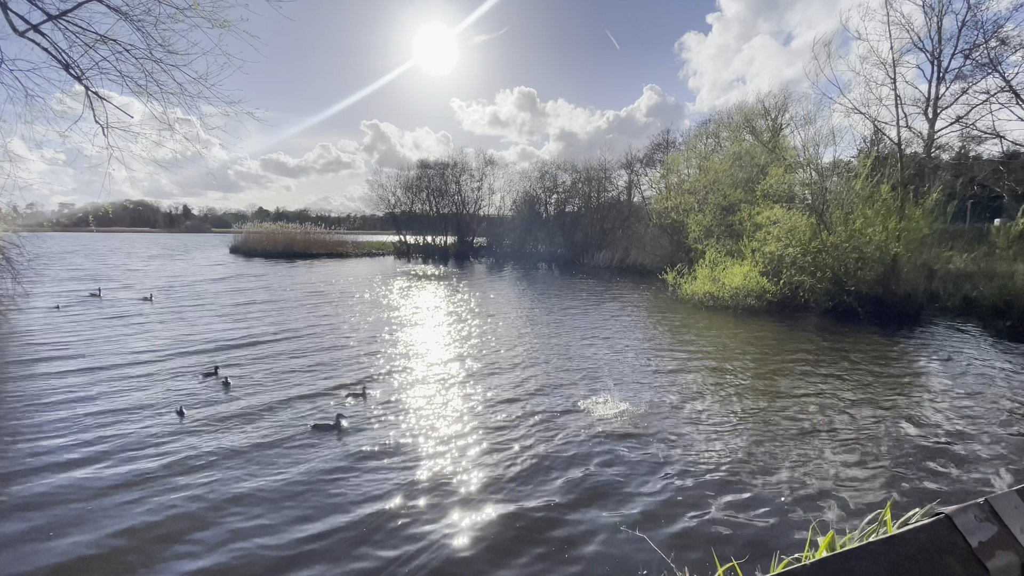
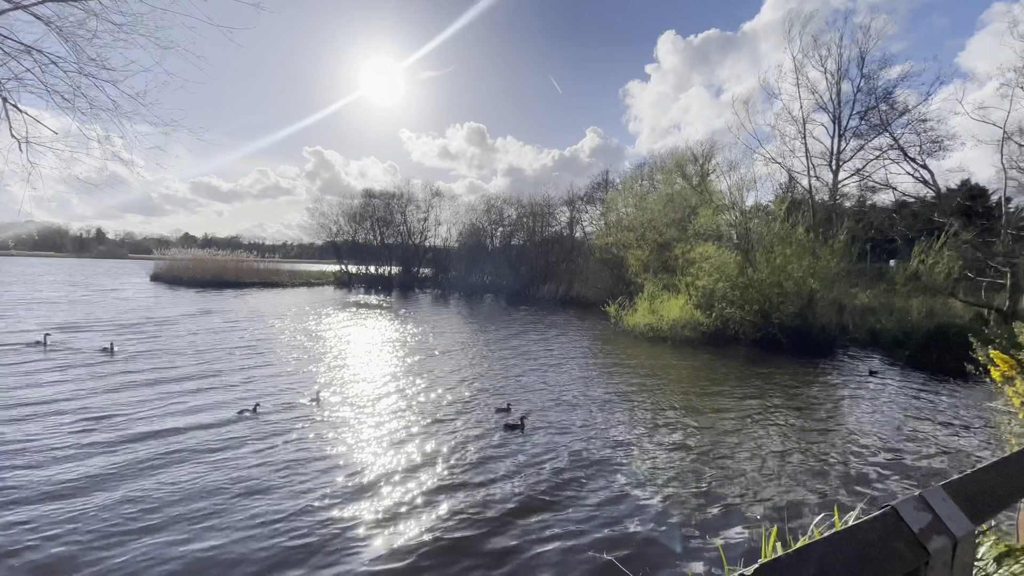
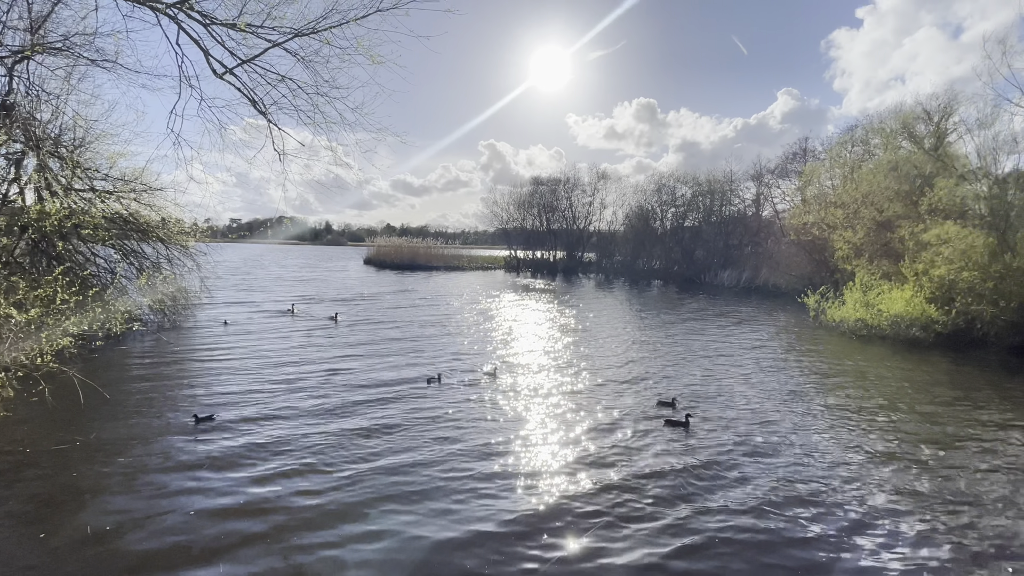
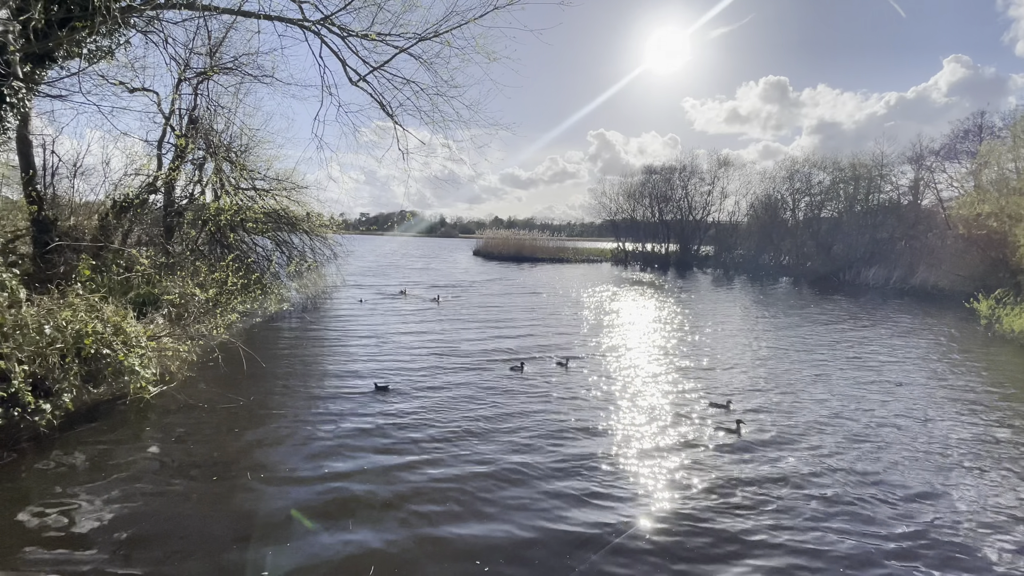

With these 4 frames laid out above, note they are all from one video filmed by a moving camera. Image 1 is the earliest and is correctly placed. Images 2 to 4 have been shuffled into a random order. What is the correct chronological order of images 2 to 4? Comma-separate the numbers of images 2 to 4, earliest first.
4, 3, 2
